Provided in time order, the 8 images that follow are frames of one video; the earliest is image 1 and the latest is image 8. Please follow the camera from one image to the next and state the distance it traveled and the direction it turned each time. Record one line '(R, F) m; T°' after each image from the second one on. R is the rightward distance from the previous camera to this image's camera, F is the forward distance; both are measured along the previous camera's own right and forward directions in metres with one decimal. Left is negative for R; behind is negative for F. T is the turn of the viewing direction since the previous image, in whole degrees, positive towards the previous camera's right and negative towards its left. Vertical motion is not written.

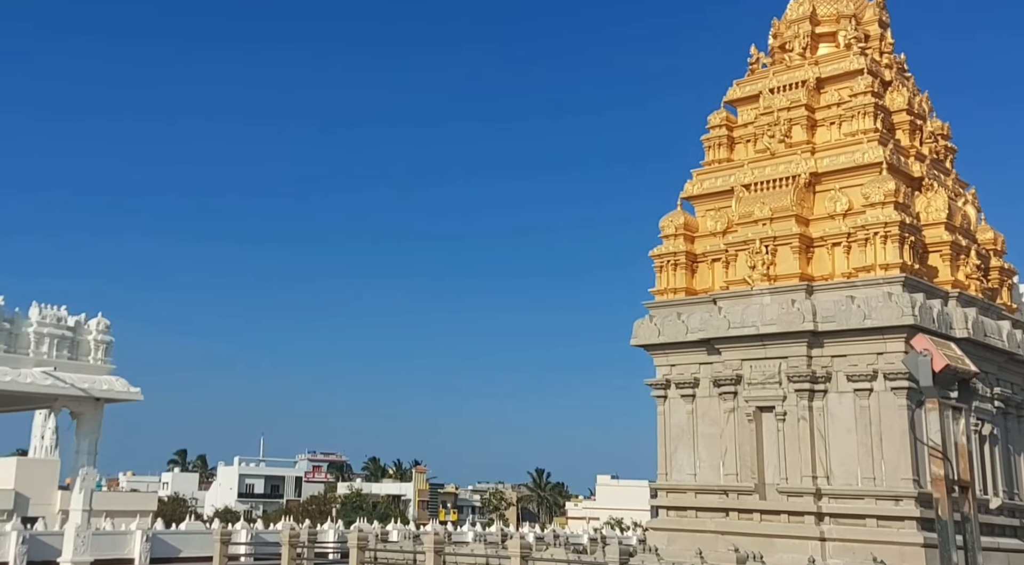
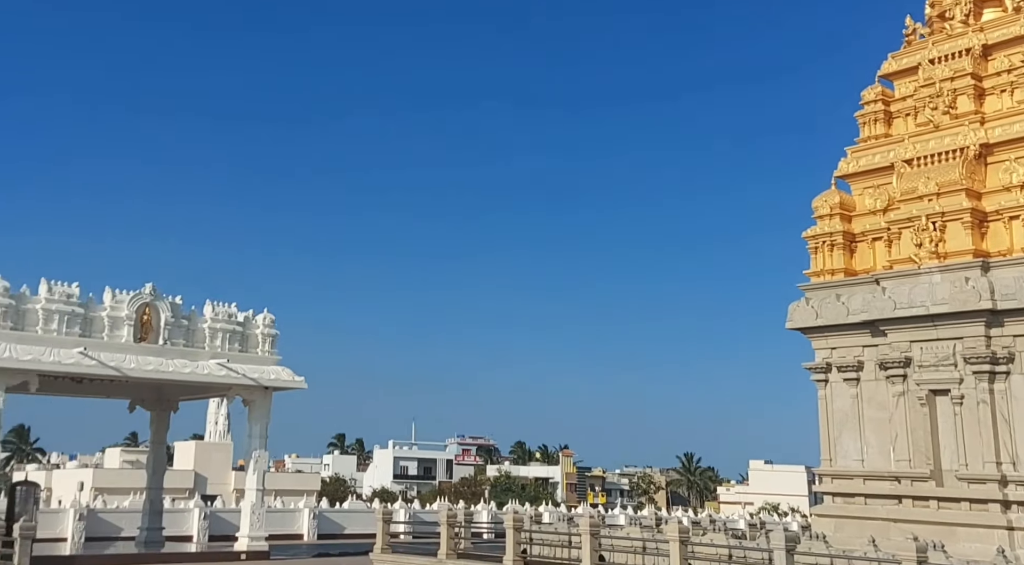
(-0.2, 0.0) m; -7°
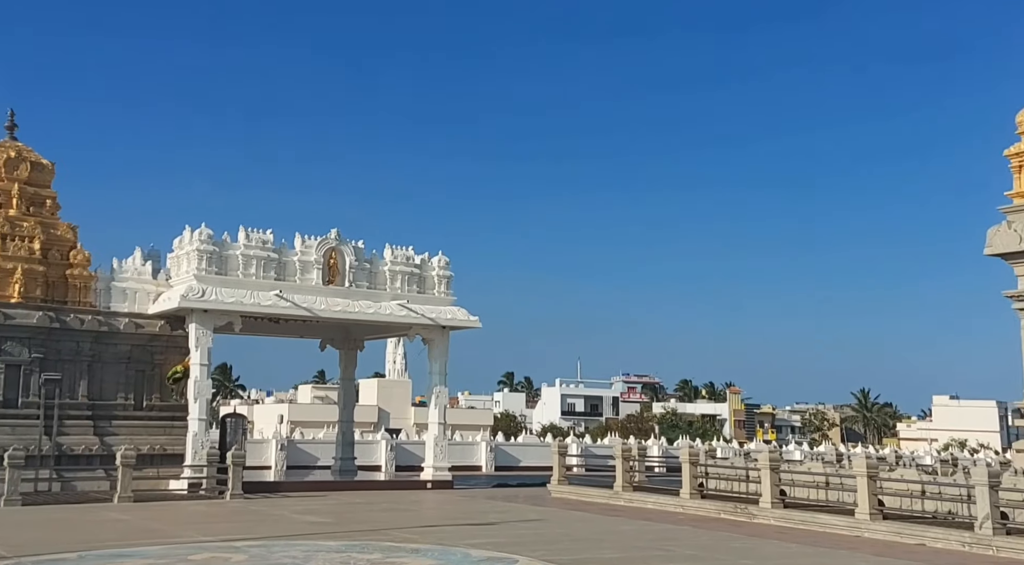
(-0.4, -0.5) m; -8°
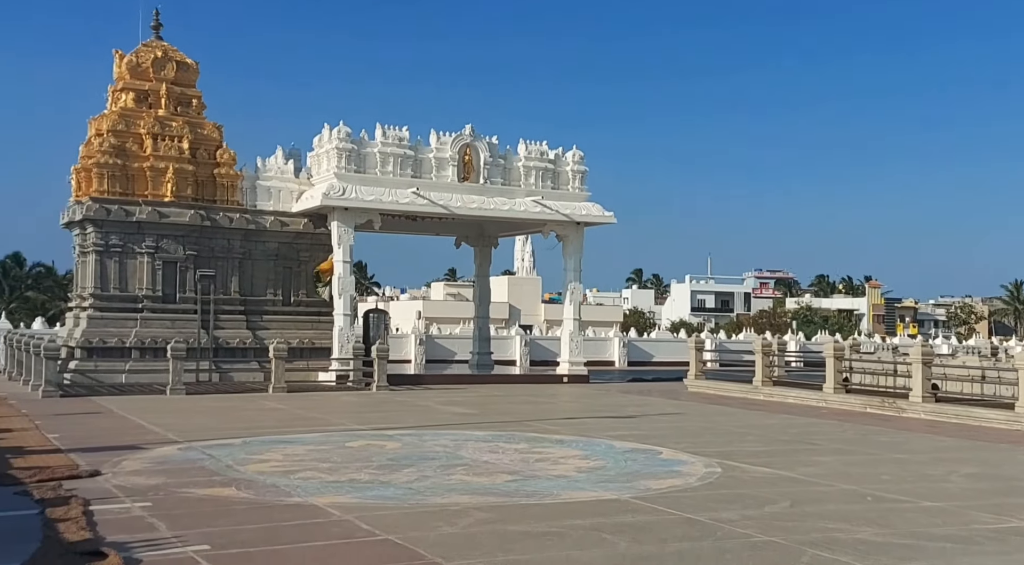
(-0.3, 0.0) m; -6°
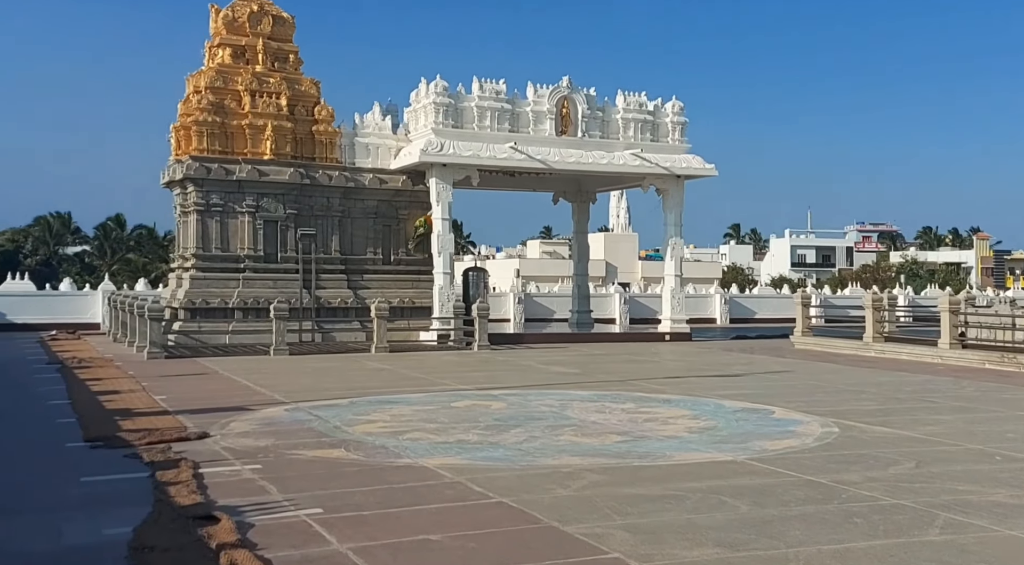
(-0.2, +0.3) m; -5°
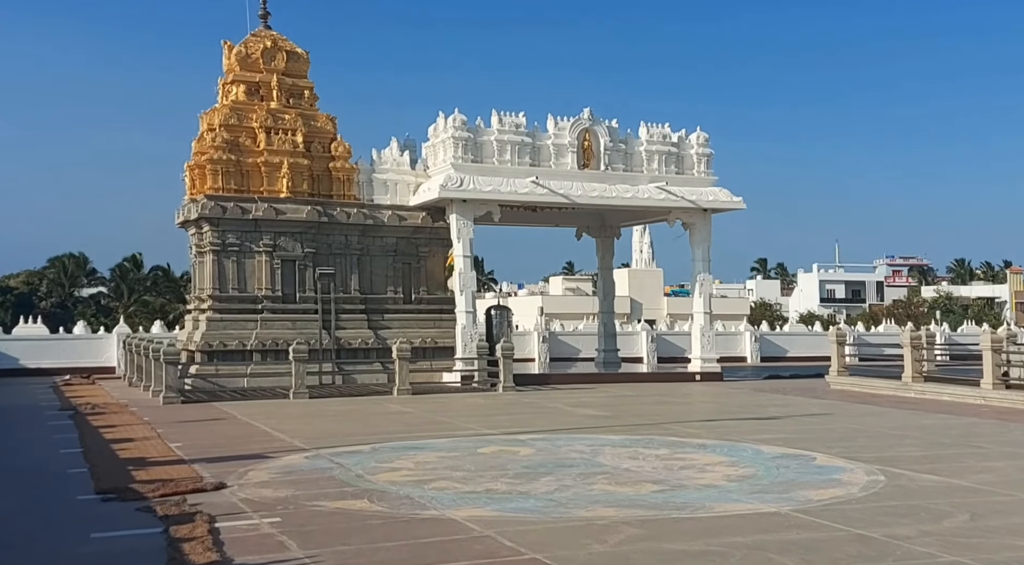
(-0.1, +0.5) m; -1°
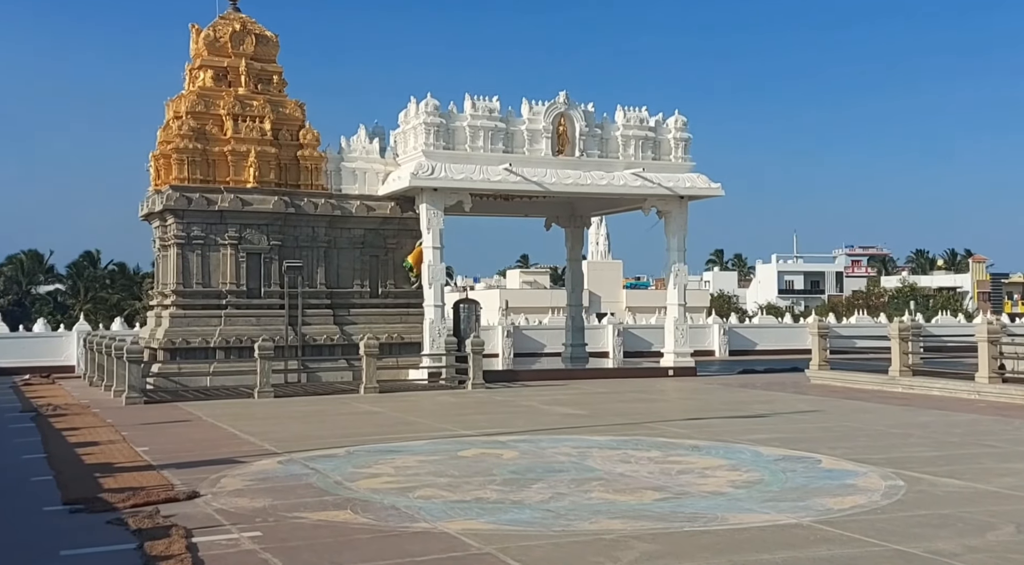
(-0.6, +1.1) m; +3°
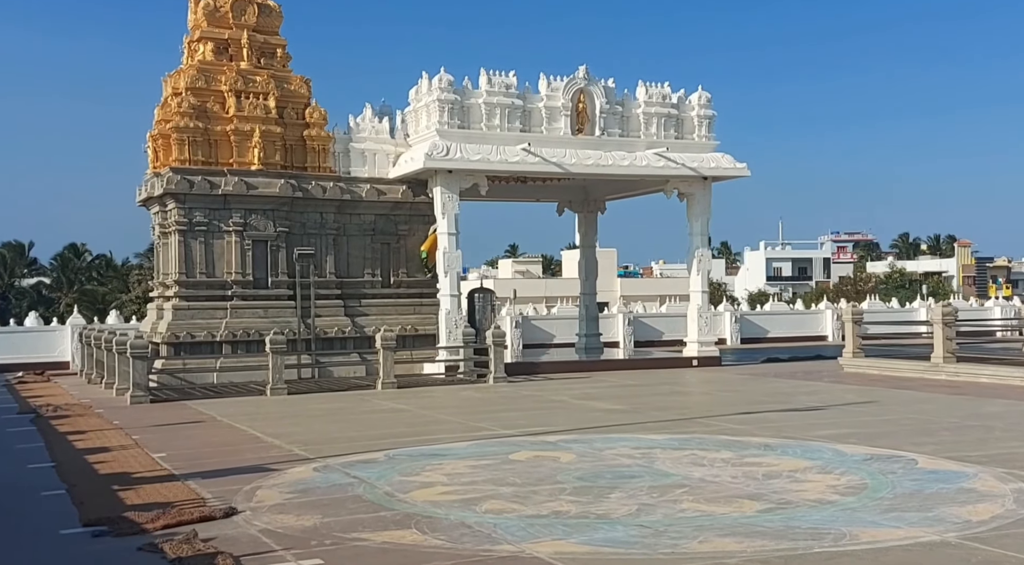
(-1.4, +1.4) m; +3°
